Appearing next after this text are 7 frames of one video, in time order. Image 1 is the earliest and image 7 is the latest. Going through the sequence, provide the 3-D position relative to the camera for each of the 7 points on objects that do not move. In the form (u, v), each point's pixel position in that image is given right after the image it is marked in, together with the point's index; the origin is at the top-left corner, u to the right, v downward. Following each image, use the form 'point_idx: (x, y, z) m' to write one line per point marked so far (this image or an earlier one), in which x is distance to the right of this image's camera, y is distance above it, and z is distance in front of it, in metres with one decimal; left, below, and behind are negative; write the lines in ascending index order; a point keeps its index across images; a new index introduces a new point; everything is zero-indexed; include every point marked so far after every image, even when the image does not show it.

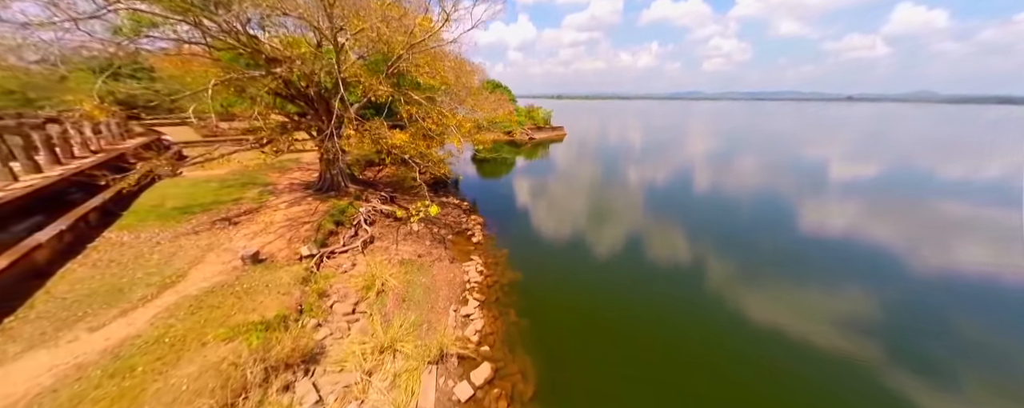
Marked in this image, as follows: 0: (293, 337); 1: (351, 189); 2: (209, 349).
0: (-3.2, -2.0, +4.6) m
1: (-6.1, +0.6, +11.6) m
2: (-4.1, -2.0, +4.2) m
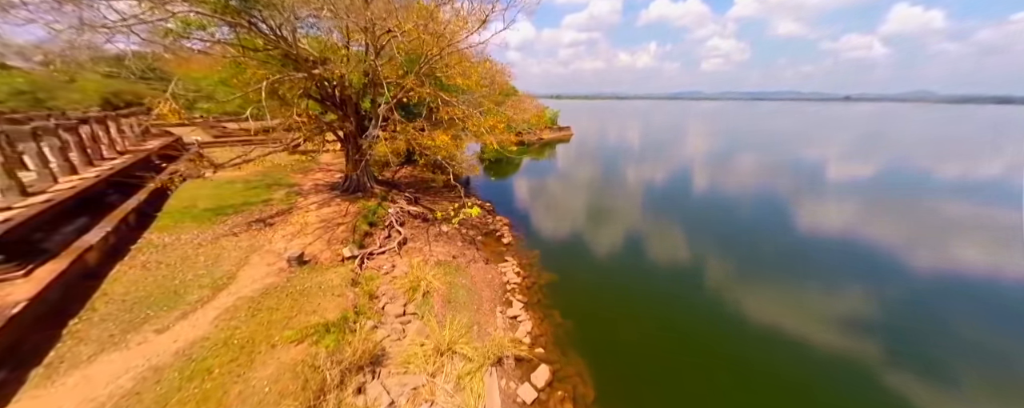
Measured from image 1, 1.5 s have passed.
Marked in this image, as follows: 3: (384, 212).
0: (-2.2, -2.0, +4.6) m
1: (-5.2, +0.6, +11.6) m
2: (-3.2, -2.0, +4.2) m
3: (-4.2, -0.3, +9.8) m
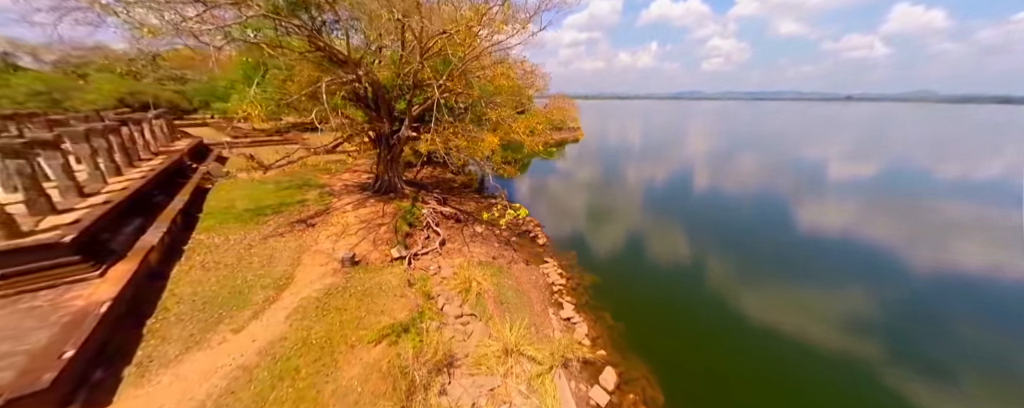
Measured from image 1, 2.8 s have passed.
0: (-1.1, -2.1, +4.6) m
1: (-4.0, +0.6, +11.6) m
2: (-2.1, -2.1, +4.2) m
3: (-3.0, -0.3, +9.9) m
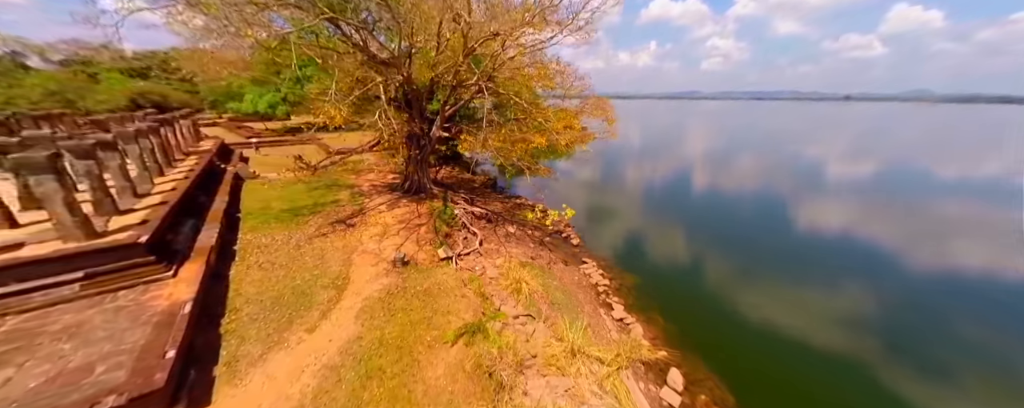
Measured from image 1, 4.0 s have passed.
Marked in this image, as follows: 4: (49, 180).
0: (0.0, -2.1, +4.7) m
1: (-2.9, +0.5, +11.7) m
2: (-1.0, -2.1, +4.3) m
3: (-1.9, -0.3, +9.9) m
4: (-6.5, +0.3, +4.3) m
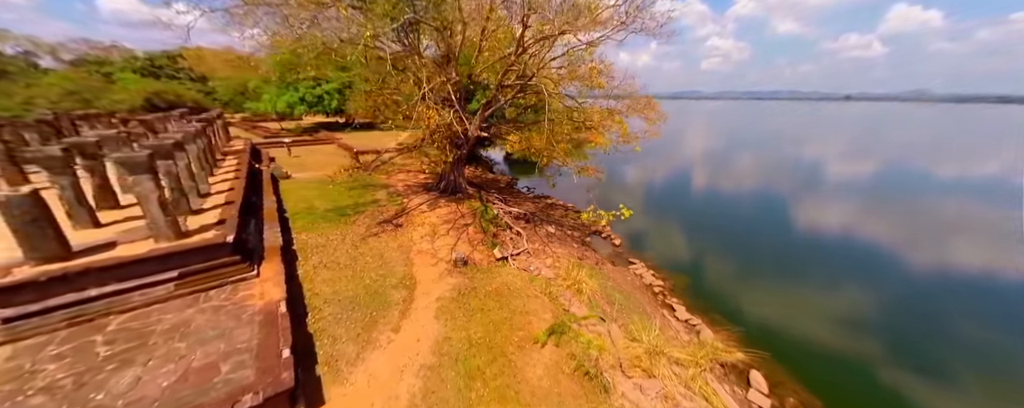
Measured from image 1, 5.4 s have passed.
0: (+1.3, -2.1, +4.7) m
1: (-1.6, +0.5, +11.7) m
2: (+0.3, -2.1, +4.3) m
3: (-0.6, -0.3, +9.9) m
4: (-5.2, +0.4, +4.3) m
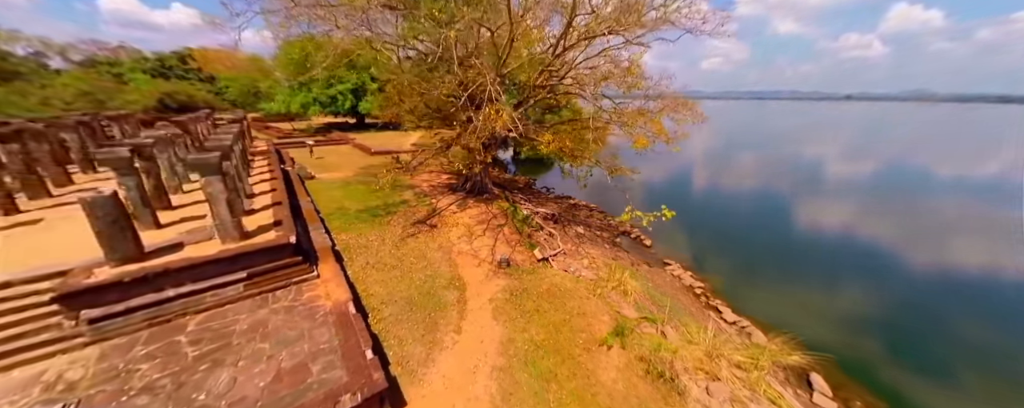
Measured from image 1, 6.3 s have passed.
0: (+2.2, -2.1, +4.6) m
1: (-0.6, +0.5, +11.7) m
2: (+1.2, -2.1, +4.3) m
3: (+0.4, -0.3, +9.9) m
4: (-4.3, +0.3, +4.4) m
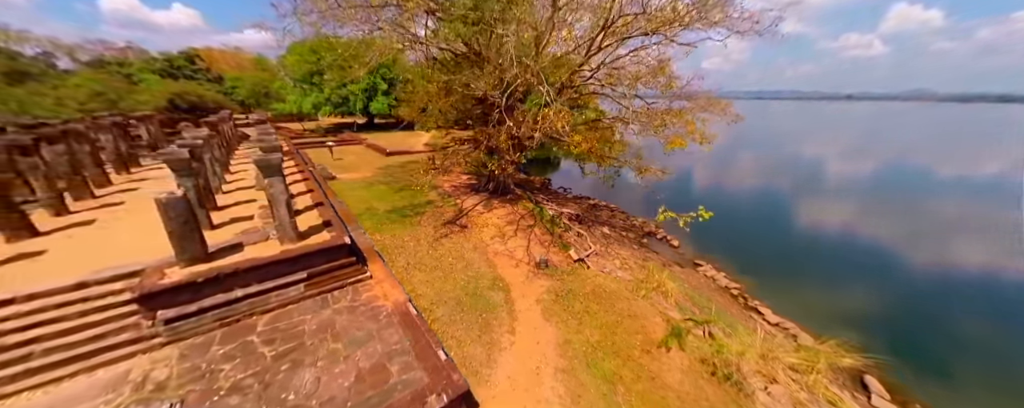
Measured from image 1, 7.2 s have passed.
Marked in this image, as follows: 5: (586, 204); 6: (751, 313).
0: (+3.0, -2.2, +4.6) m
1: (+0.3, +0.5, +11.7) m
2: (+2.1, -2.1, +4.3) m
3: (+1.3, -0.3, +9.9) m
4: (-3.4, +0.3, +4.4) m
5: (+3.2, 0.0, +13.3) m
6: (+5.1, -2.4, +6.7) m
